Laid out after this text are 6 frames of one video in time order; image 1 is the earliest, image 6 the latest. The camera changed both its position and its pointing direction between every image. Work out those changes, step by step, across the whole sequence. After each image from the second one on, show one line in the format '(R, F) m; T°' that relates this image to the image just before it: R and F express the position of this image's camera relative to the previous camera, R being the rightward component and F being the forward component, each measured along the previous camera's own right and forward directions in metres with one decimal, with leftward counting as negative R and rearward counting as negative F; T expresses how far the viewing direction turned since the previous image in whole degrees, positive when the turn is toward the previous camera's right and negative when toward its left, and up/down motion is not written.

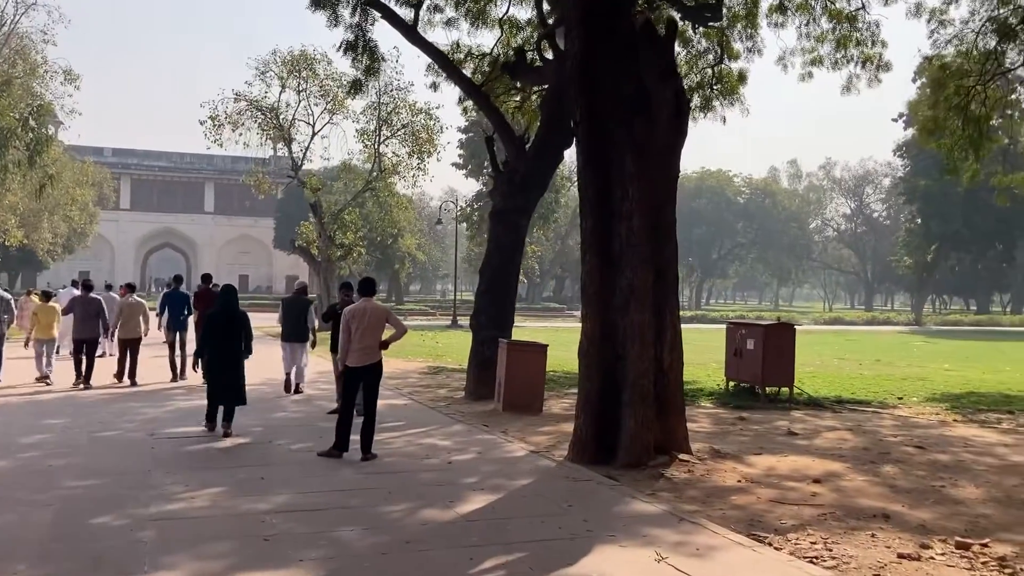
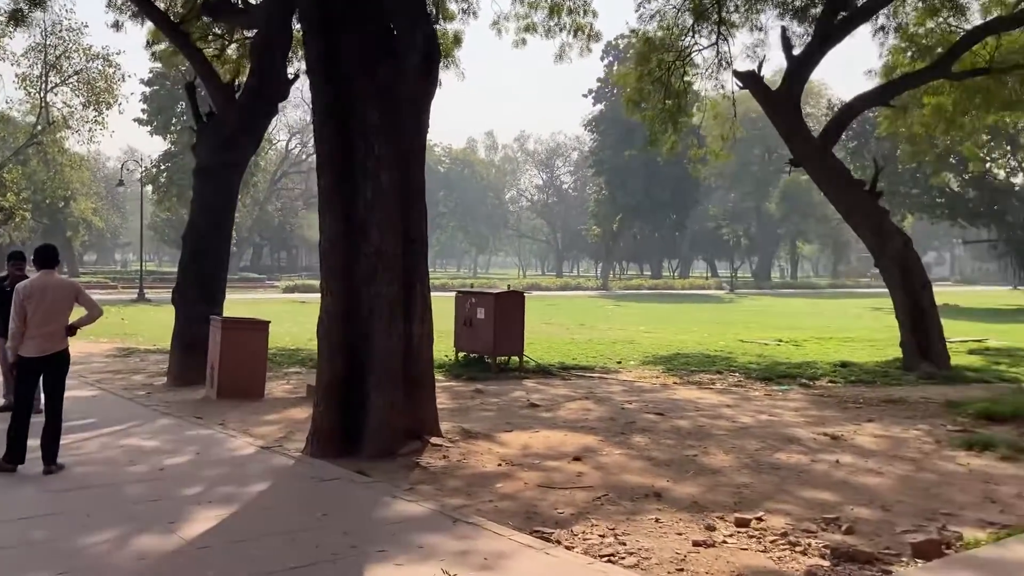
(-0.2, +1.0) m; +18°
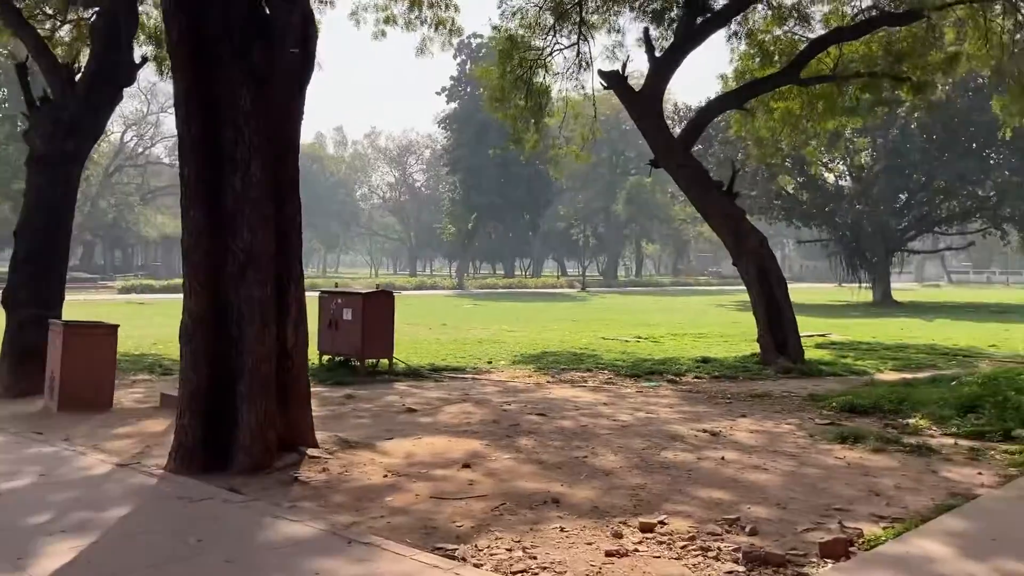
(-0.3, +0.4) m; +9°
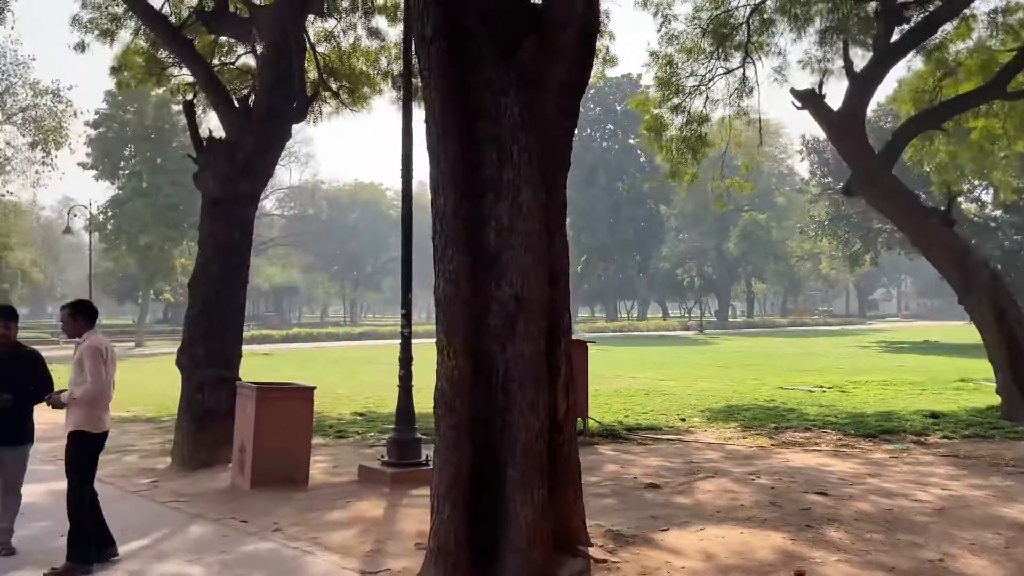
(-1.4, +1.4) m; -6°
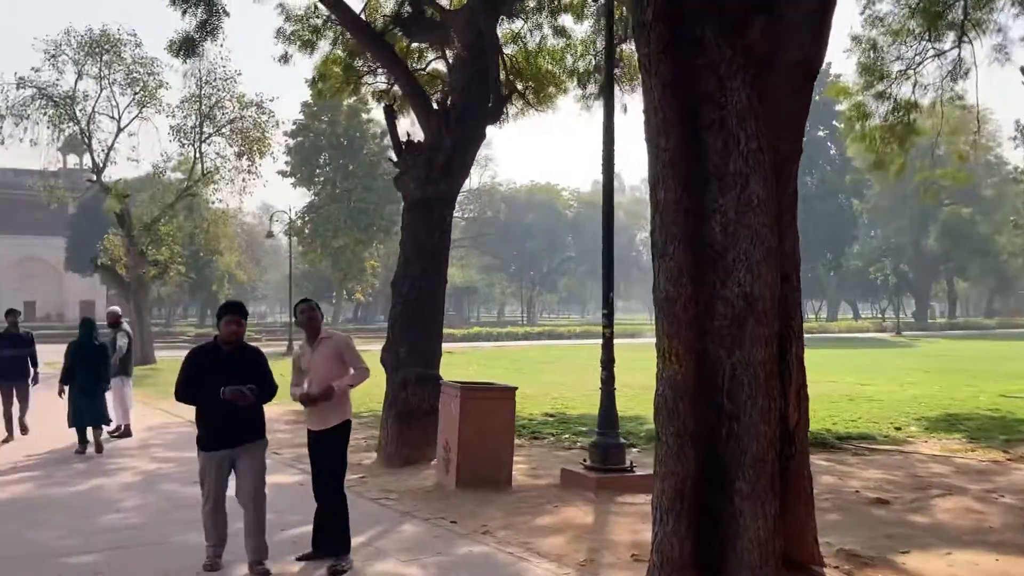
(-0.3, +0.2) m; -11°
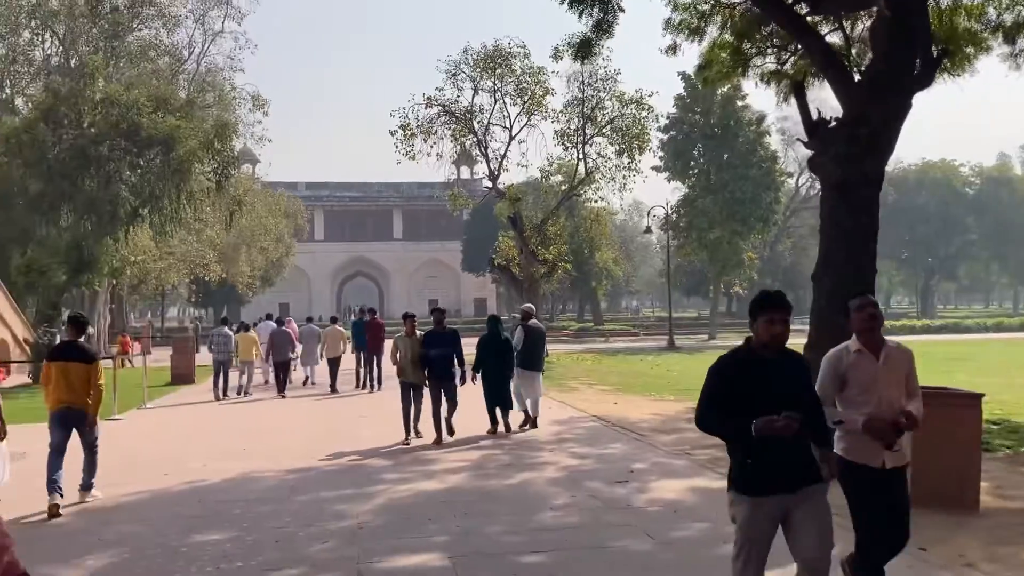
(-0.5, +0.4) m; -22°
